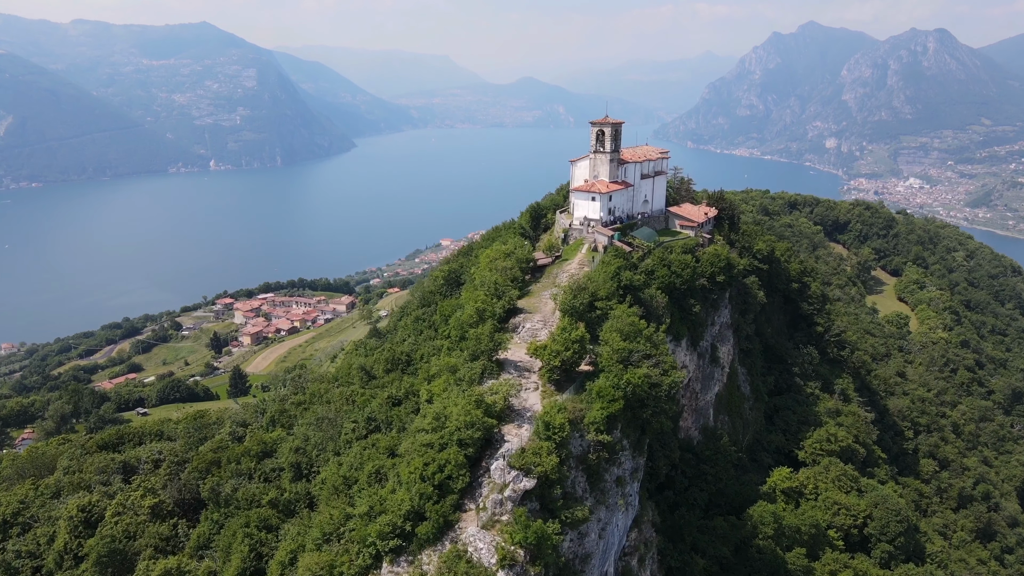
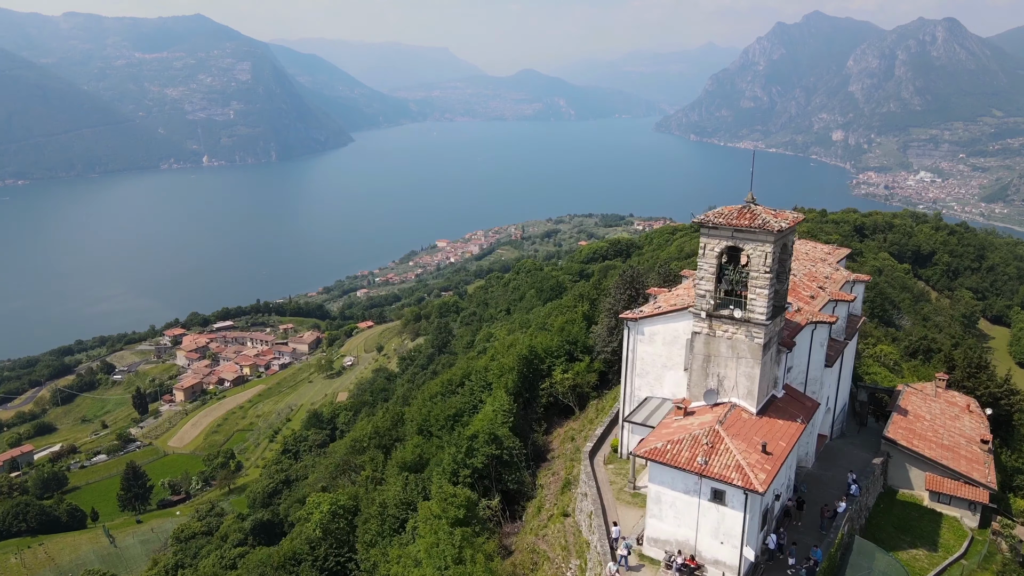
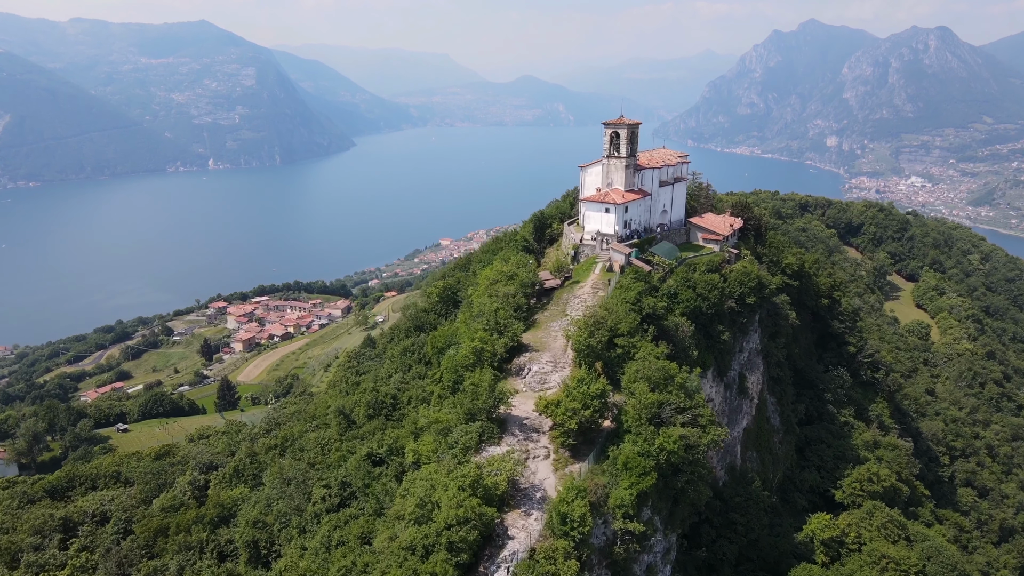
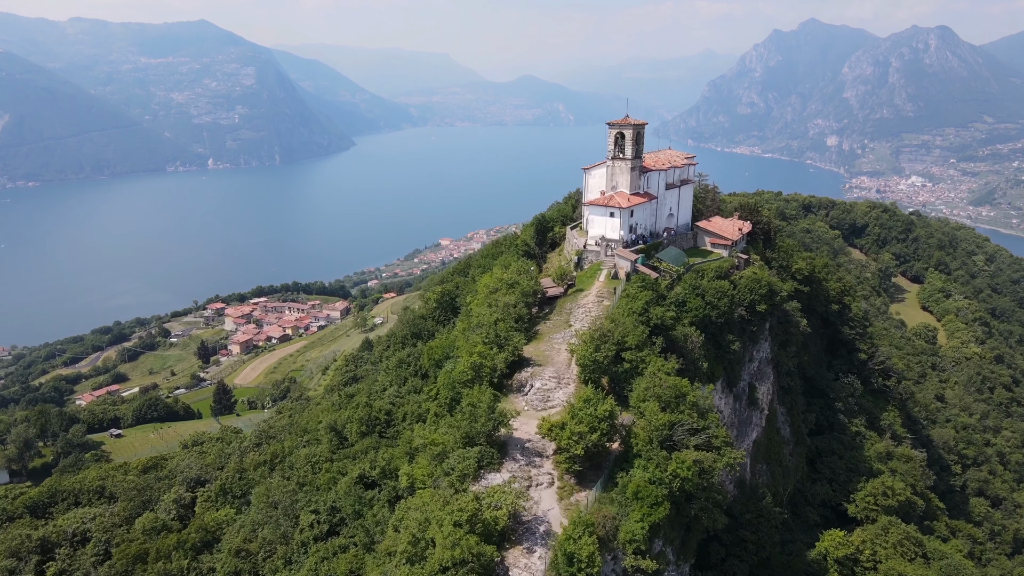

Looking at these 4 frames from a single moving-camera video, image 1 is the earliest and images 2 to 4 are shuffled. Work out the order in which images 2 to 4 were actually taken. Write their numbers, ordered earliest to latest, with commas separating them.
3, 4, 2
